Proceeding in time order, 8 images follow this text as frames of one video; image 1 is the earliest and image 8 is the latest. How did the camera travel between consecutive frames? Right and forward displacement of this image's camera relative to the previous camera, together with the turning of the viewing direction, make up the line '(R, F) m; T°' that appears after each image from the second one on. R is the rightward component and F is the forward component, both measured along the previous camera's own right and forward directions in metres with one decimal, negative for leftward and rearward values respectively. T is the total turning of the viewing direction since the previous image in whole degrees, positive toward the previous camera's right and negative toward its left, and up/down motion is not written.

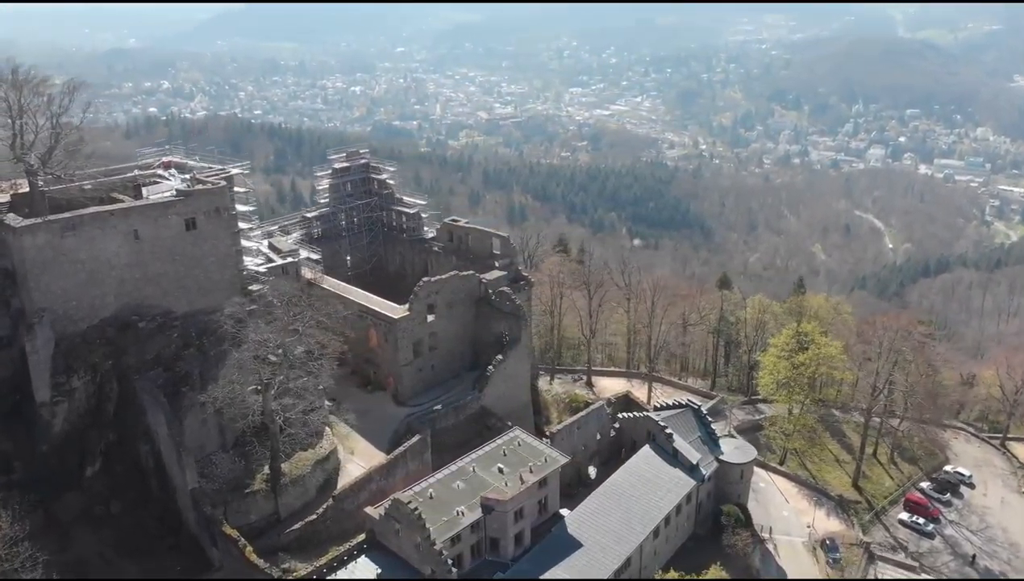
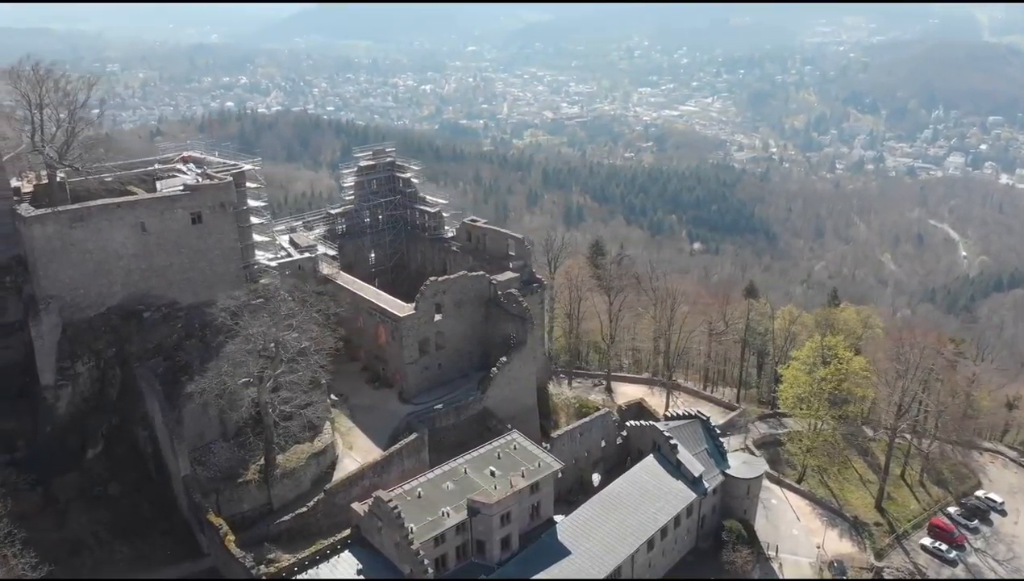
(+3.0, +0.3) m; -5°
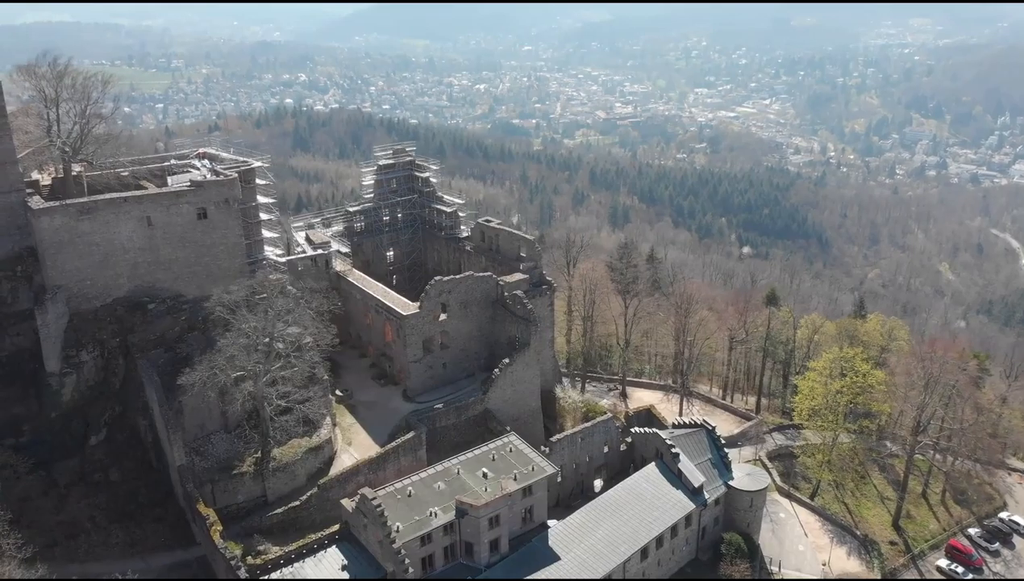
(+2.4, +0.2) m; -4°
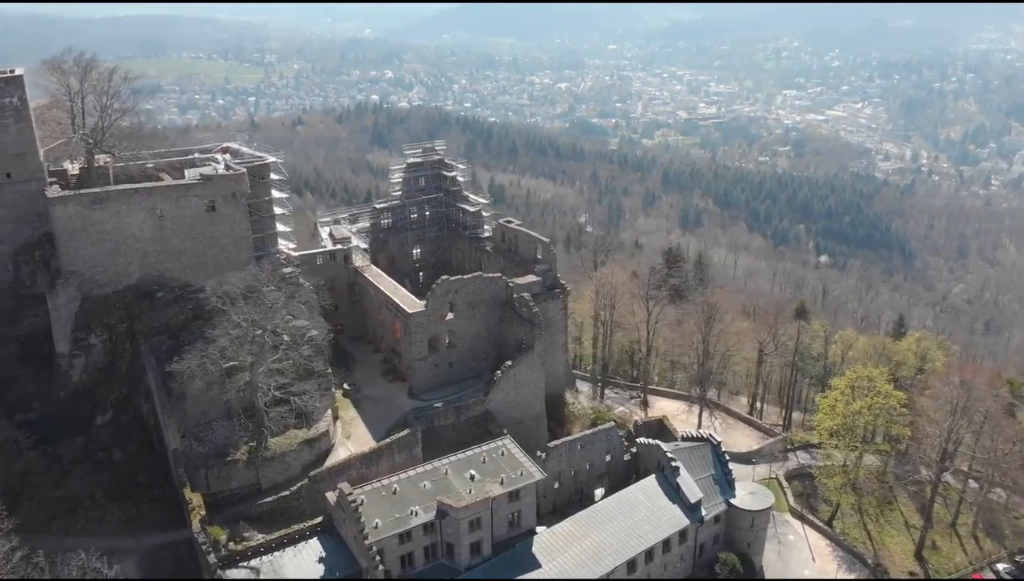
(+3.7, +0.4) m; -6°
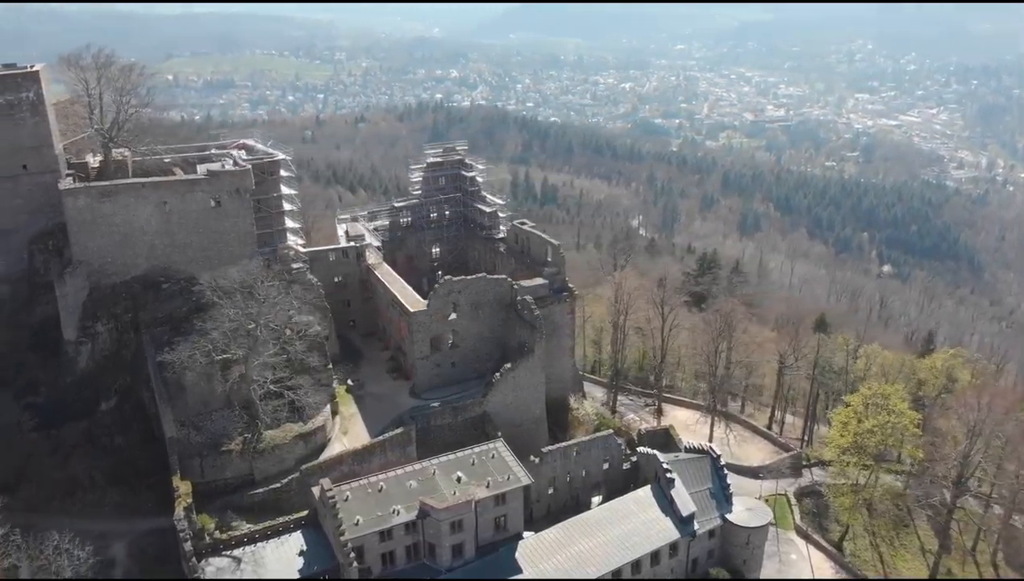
(+3.0, +0.3) m; -4°
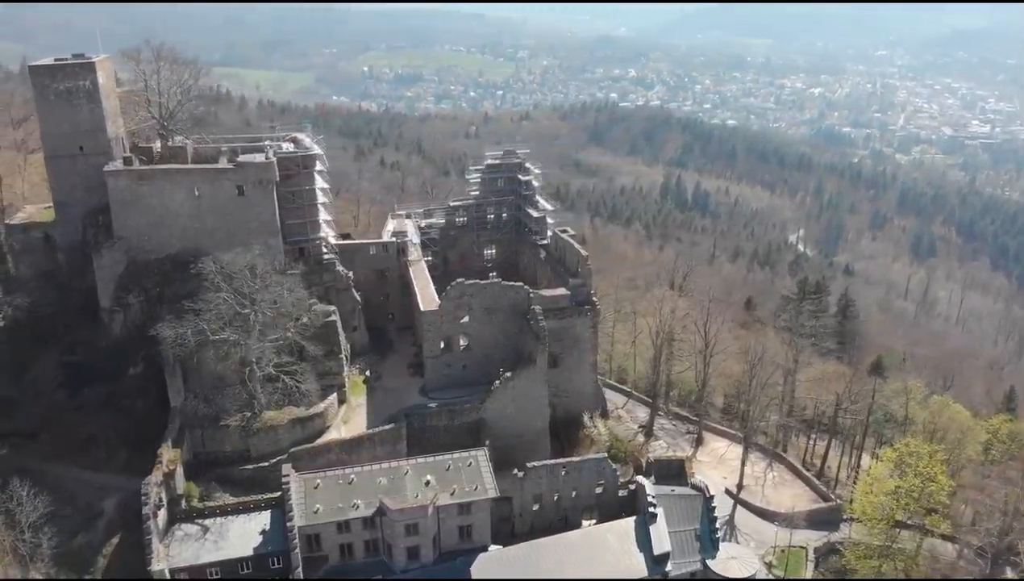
(+7.8, +1.4) m; -12°
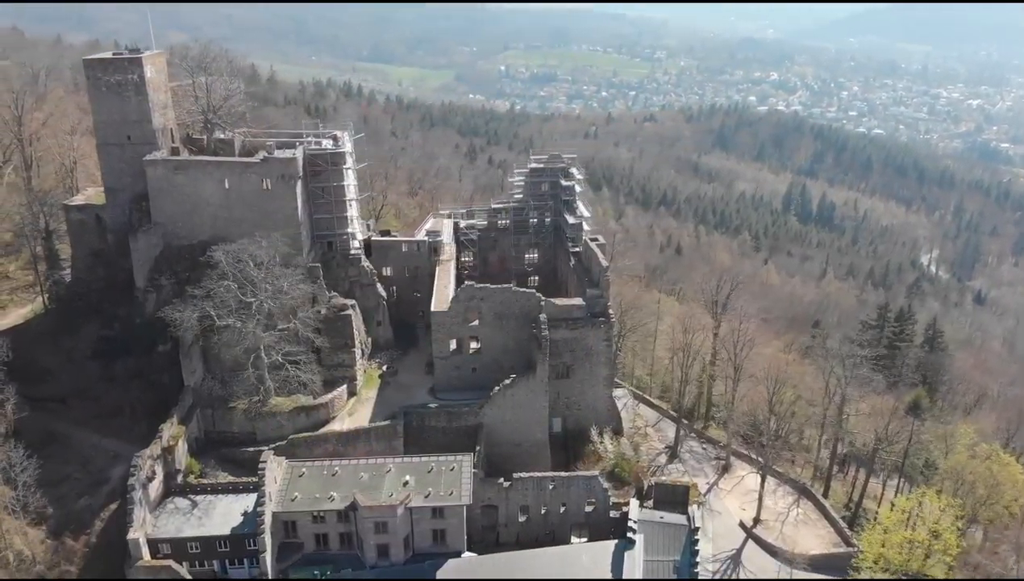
(+5.9, +0.9) m; -9°
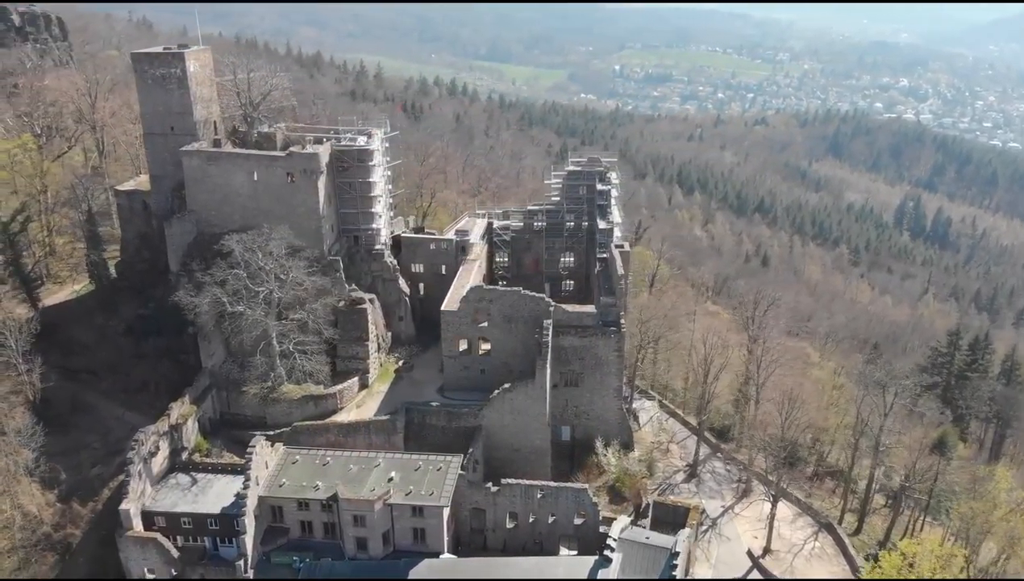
(+5.0, +0.7) m; -8°
